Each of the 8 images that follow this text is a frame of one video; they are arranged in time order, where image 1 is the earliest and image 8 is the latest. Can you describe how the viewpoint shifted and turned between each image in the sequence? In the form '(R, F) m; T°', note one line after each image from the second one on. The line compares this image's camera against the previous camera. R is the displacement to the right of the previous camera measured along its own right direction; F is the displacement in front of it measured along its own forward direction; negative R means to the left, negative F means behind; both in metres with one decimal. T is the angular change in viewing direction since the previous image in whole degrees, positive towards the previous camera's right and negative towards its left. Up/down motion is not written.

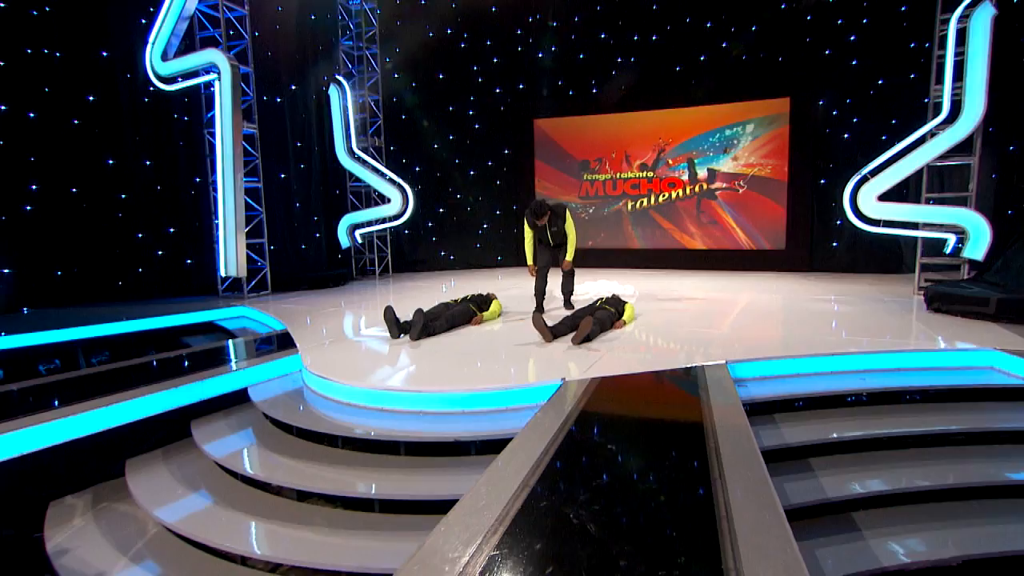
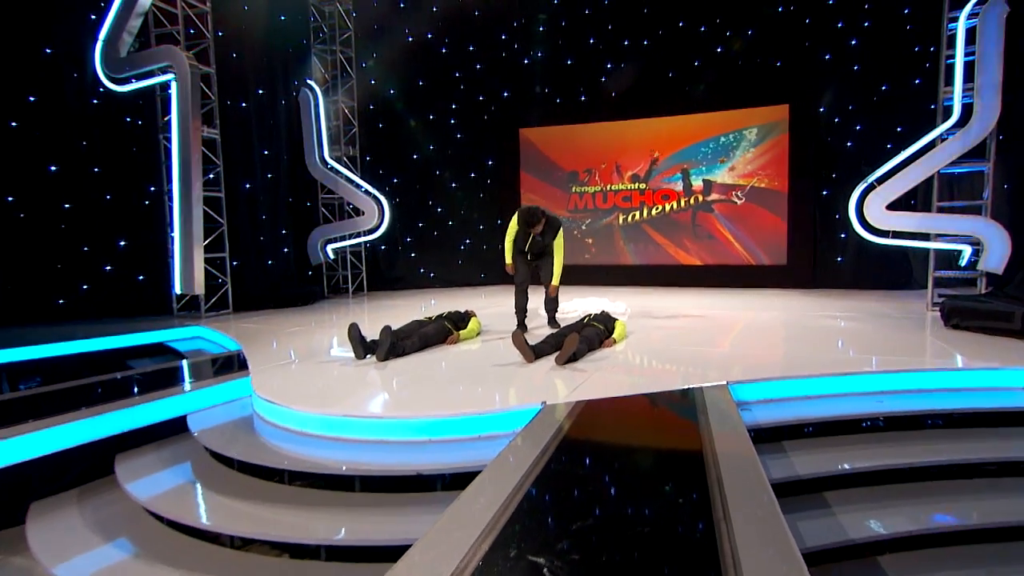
(+0.1, +0.6) m; 0°
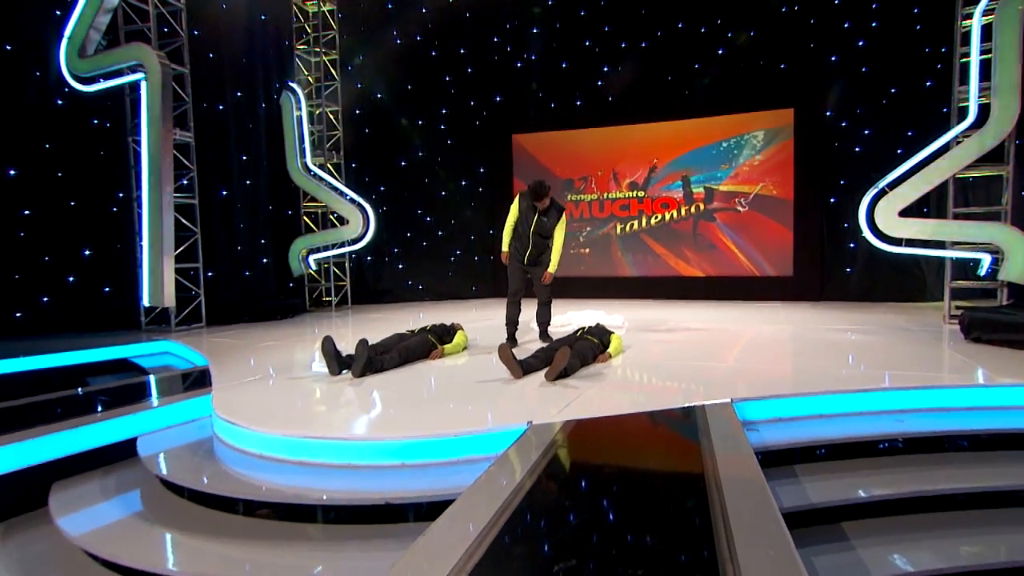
(+0.1, +0.4) m; 0°
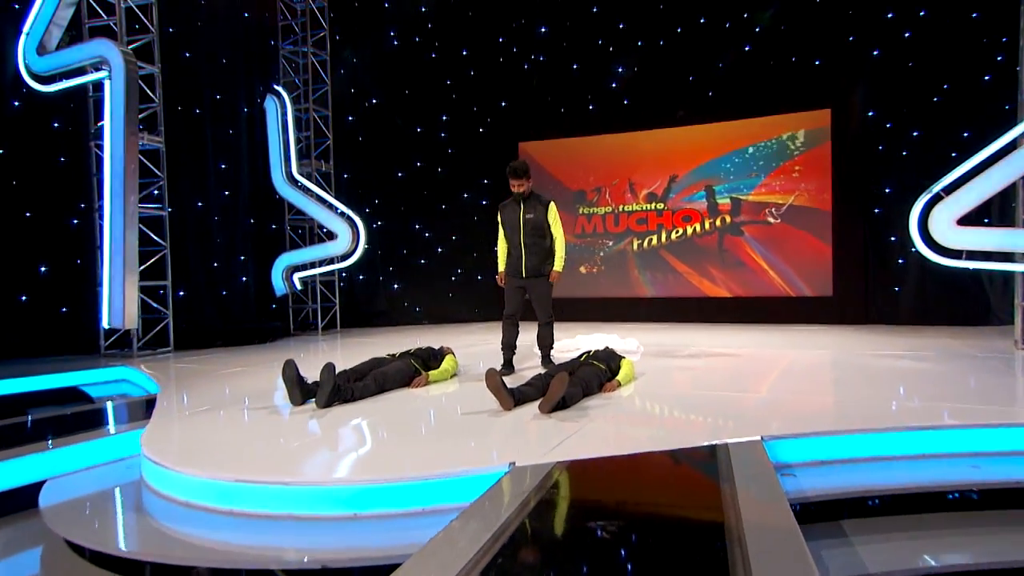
(+0.2, +0.8) m; -2°
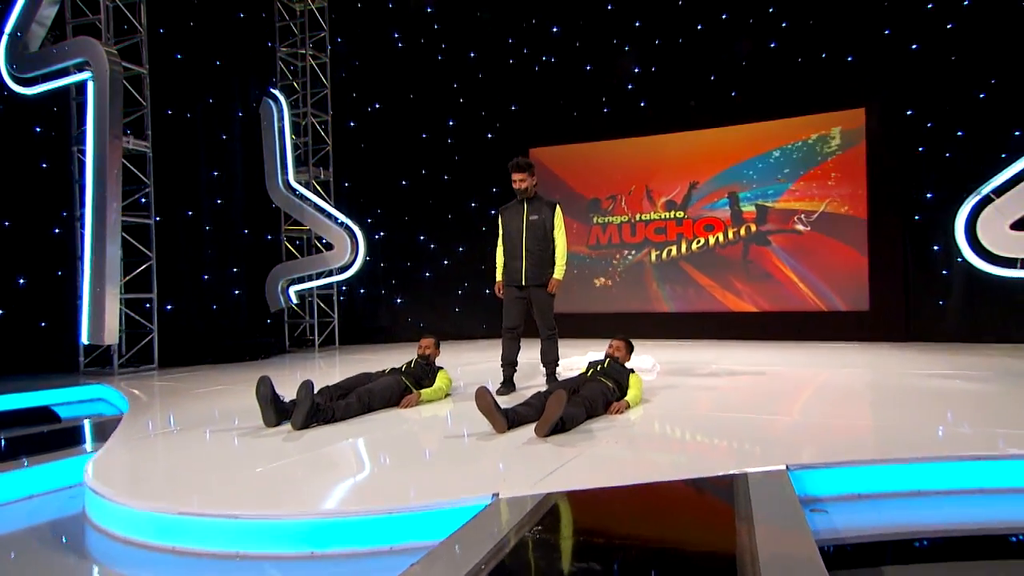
(+0.2, +0.5) m; -2°
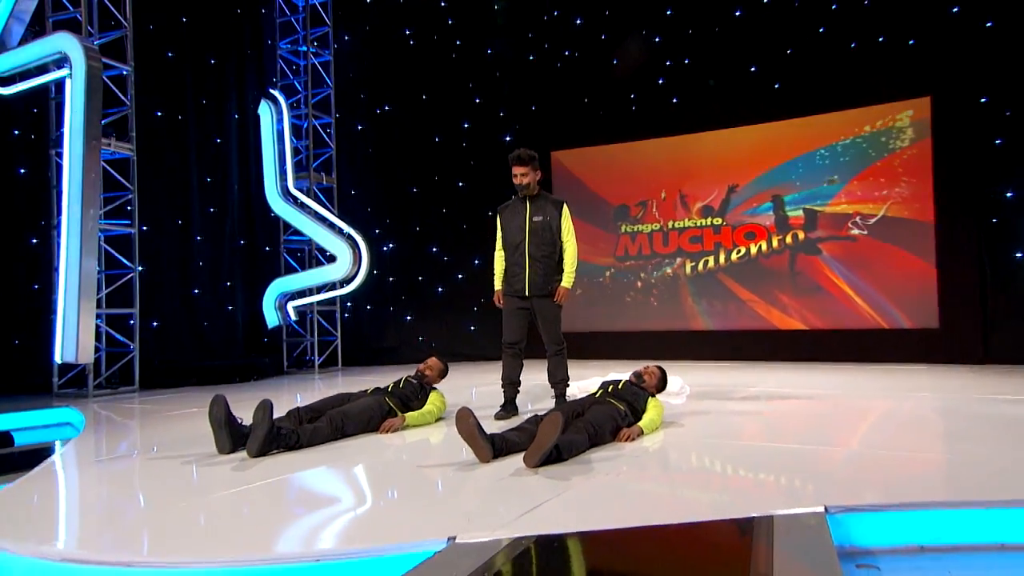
(+0.3, +0.6) m; -4°
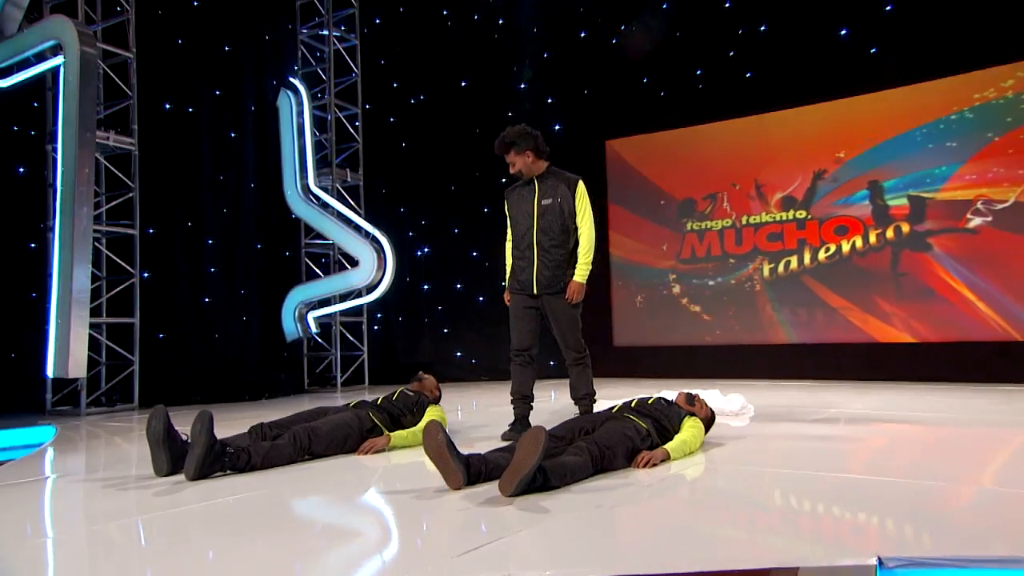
(+0.4, +0.8) m; -7°
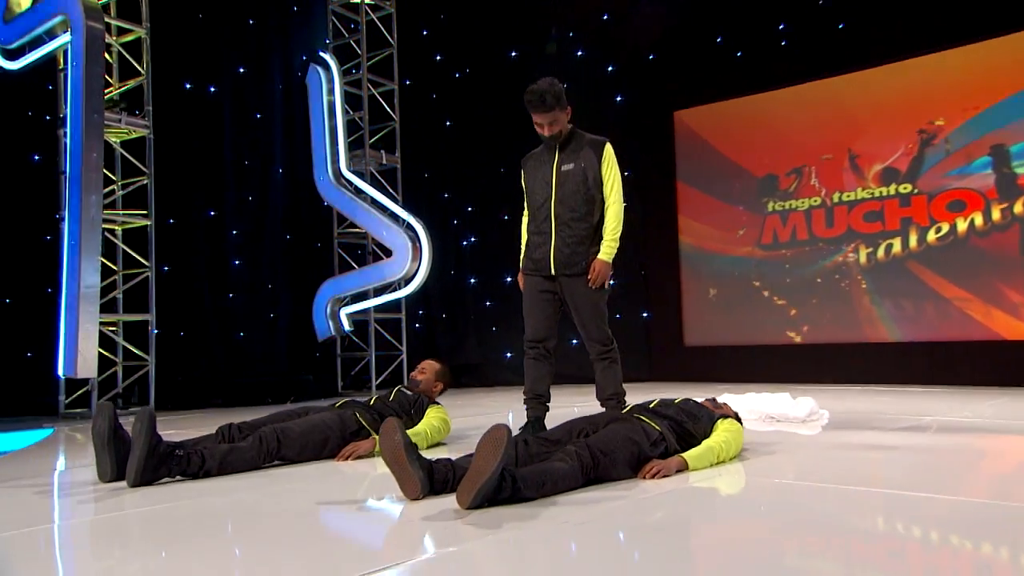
(+0.3, +0.6) m; -7°
